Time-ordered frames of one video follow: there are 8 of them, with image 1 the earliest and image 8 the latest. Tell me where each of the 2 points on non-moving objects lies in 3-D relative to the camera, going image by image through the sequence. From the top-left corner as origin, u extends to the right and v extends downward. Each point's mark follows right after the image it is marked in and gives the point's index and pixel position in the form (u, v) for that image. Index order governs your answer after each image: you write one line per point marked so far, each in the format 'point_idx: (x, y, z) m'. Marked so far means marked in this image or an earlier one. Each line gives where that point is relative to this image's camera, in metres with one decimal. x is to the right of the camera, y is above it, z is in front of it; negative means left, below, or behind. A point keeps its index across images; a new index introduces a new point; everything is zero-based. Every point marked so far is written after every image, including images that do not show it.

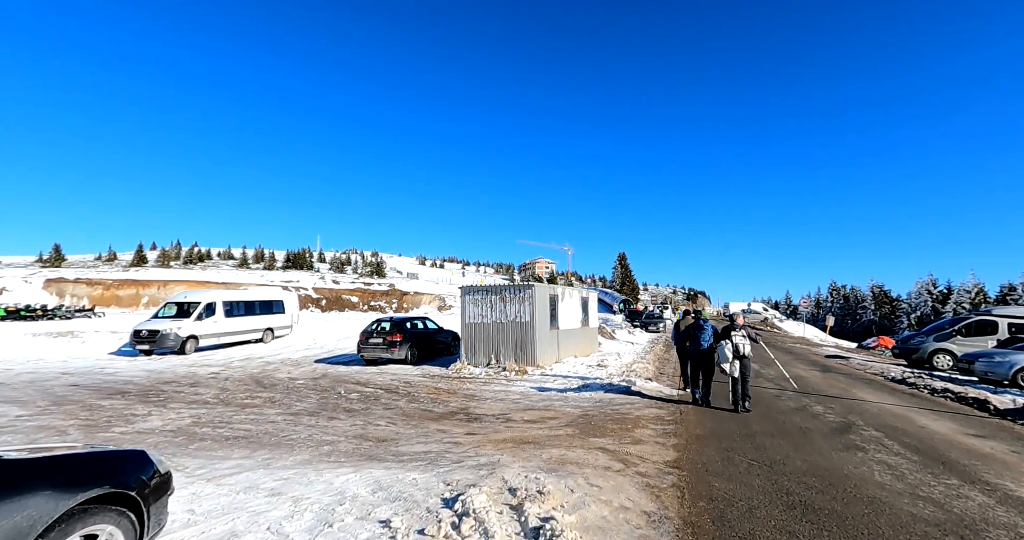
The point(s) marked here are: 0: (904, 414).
0: (+6.6, -2.5, +8.2) m
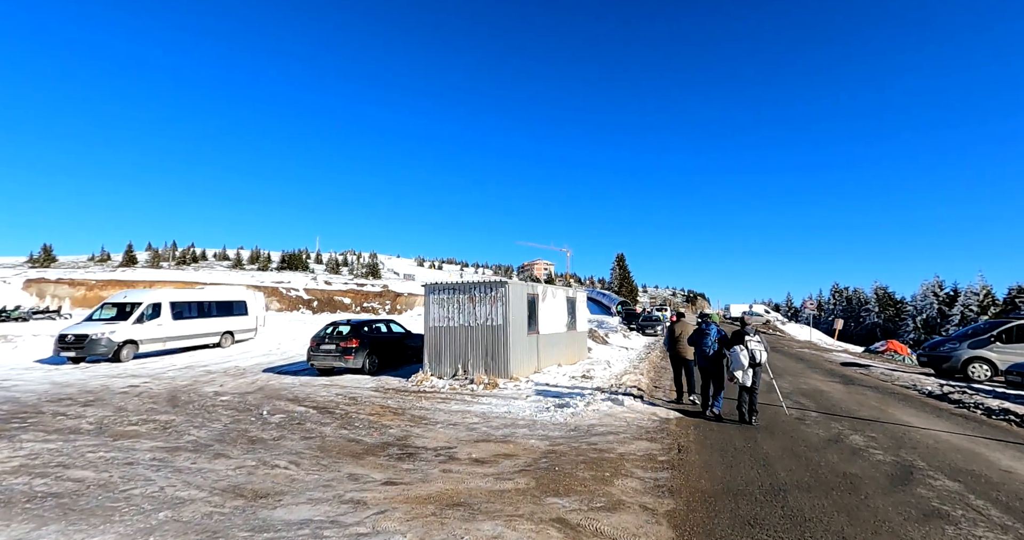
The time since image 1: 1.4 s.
0: (+6.0, -2.3, +6.3) m
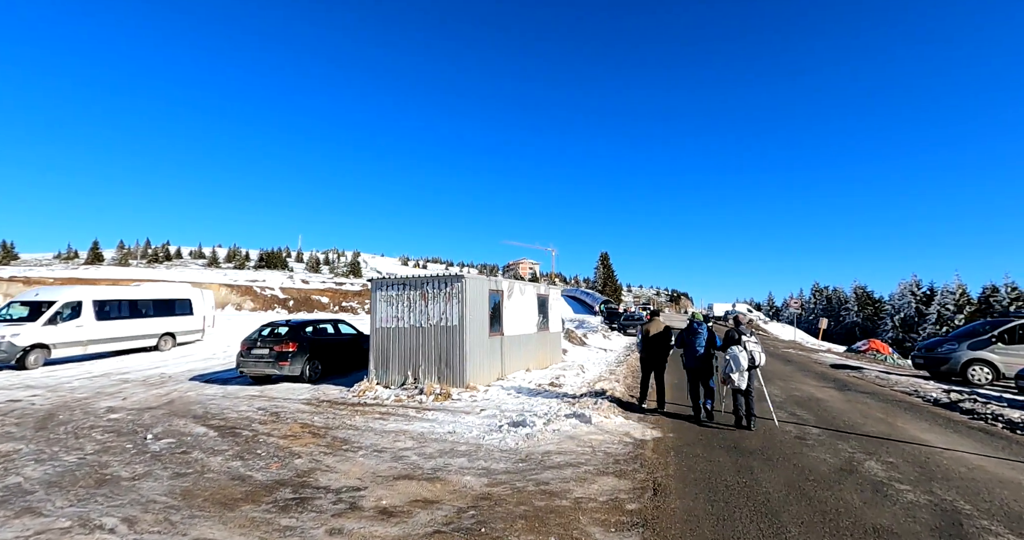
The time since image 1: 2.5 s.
0: (+5.2, -2.2, +5.0) m
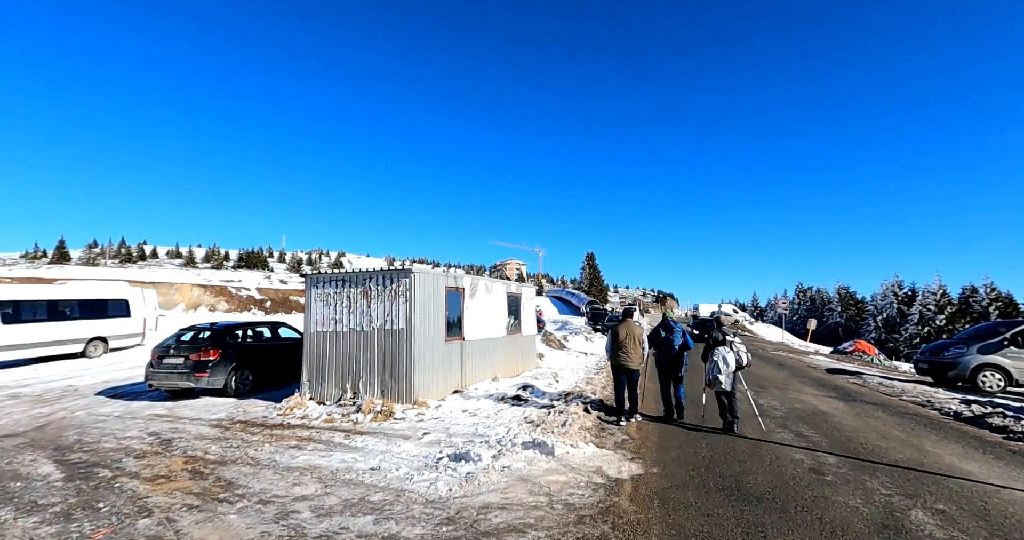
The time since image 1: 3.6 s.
0: (+4.6, -2.1, +3.6) m
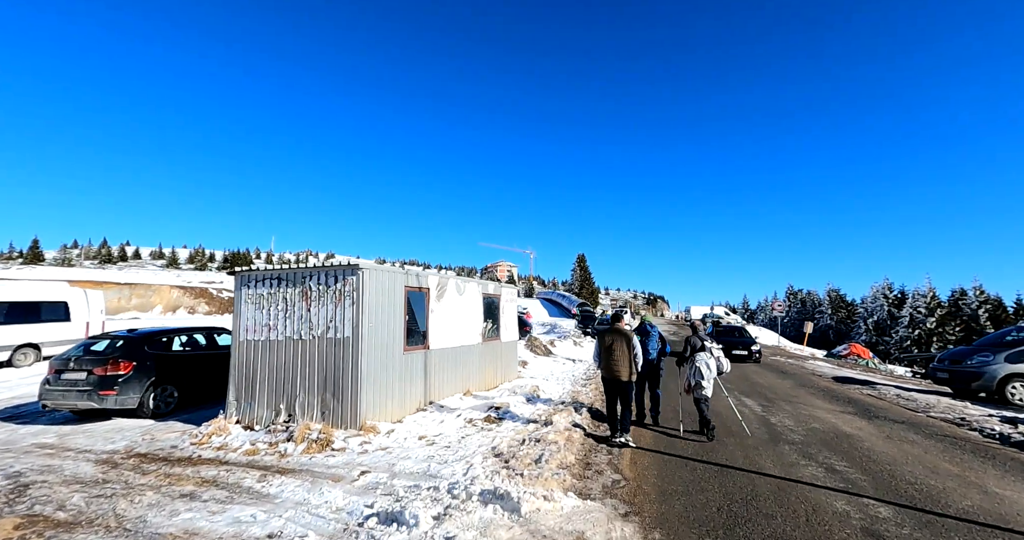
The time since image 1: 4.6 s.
0: (+4.3, -2.0, +2.3) m
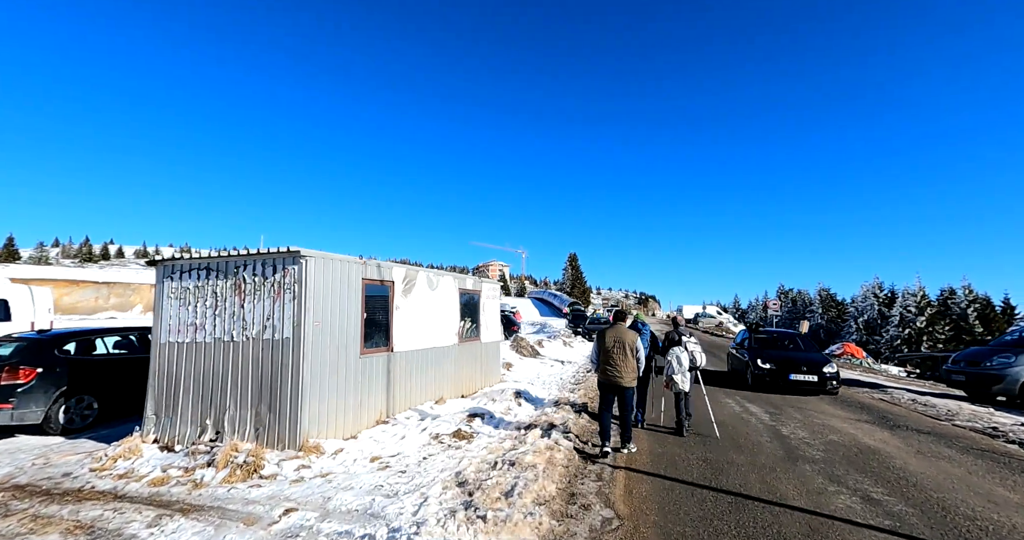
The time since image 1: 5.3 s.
0: (+4.0, -1.9, +1.2) m
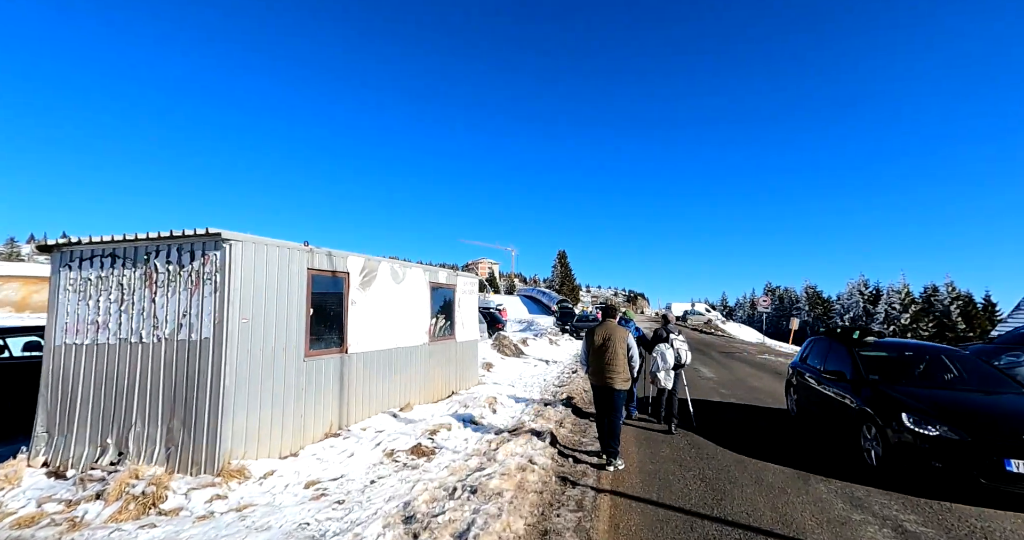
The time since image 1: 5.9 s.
0: (+3.8, -1.8, +0.4) m
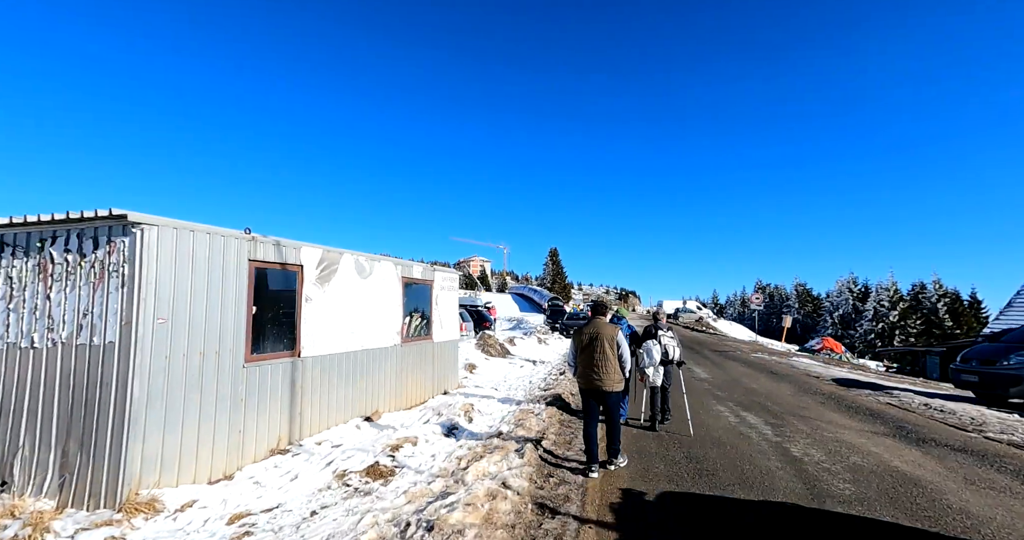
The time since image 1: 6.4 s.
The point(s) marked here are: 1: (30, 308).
0: (+3.6, -1.7, -0.3) m
1: (-4.1, -0.3, +4.2) m
